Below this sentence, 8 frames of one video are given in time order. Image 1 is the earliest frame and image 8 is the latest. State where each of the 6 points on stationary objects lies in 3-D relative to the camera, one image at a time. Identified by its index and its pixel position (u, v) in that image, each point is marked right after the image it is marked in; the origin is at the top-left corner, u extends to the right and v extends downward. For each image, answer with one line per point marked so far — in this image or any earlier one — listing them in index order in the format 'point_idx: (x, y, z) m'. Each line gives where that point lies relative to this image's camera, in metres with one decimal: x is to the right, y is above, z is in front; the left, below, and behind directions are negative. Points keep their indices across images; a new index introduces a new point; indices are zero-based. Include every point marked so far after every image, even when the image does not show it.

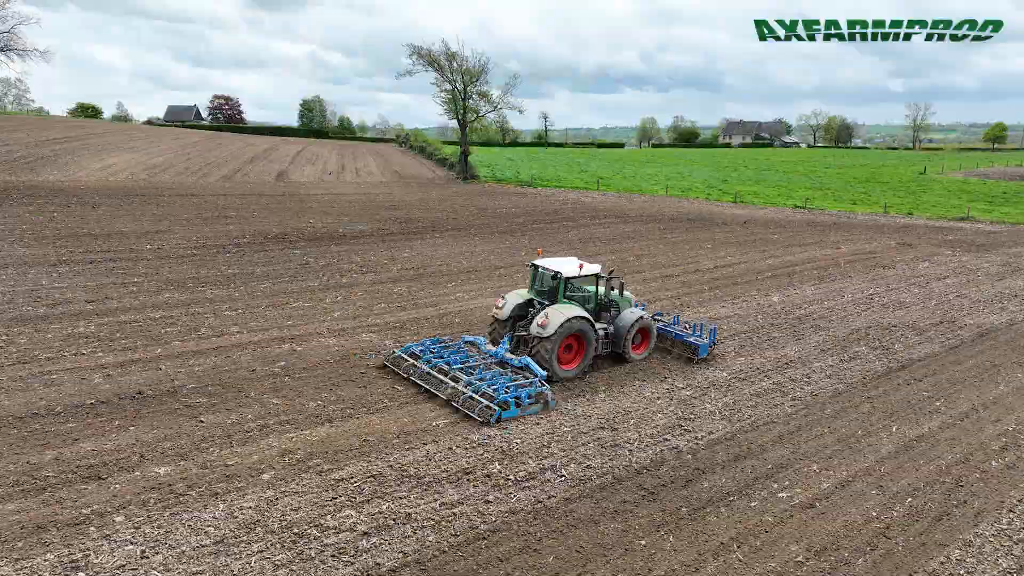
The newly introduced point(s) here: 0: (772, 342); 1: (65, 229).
0: (+4.3, -0.9, +12.0) m
1: (-10.7, +1.3, +17.1) m
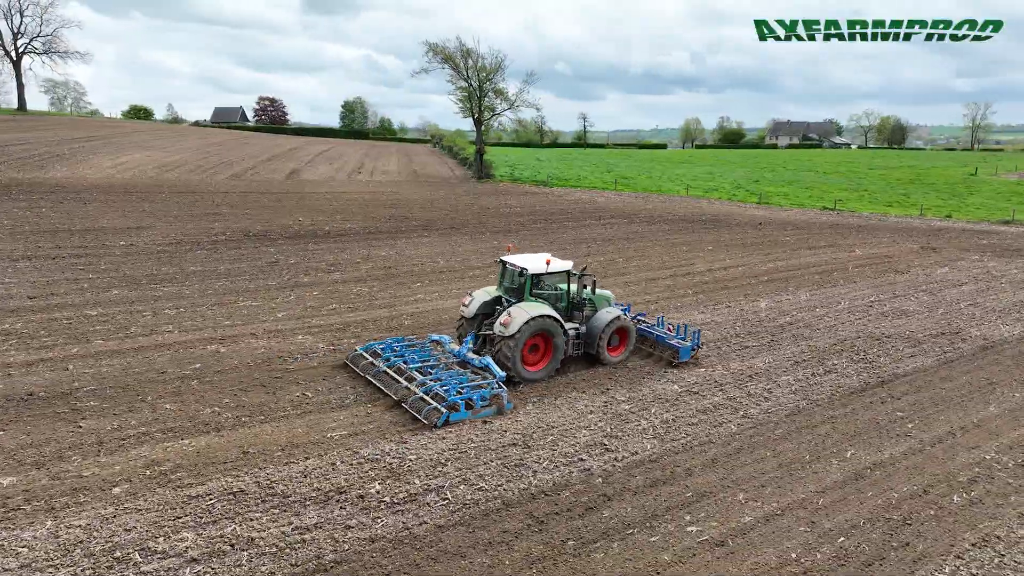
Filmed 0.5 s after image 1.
0: (+3.5, -1.0, +11.0) m
1: (-11.1, +1.5, +17.1) m
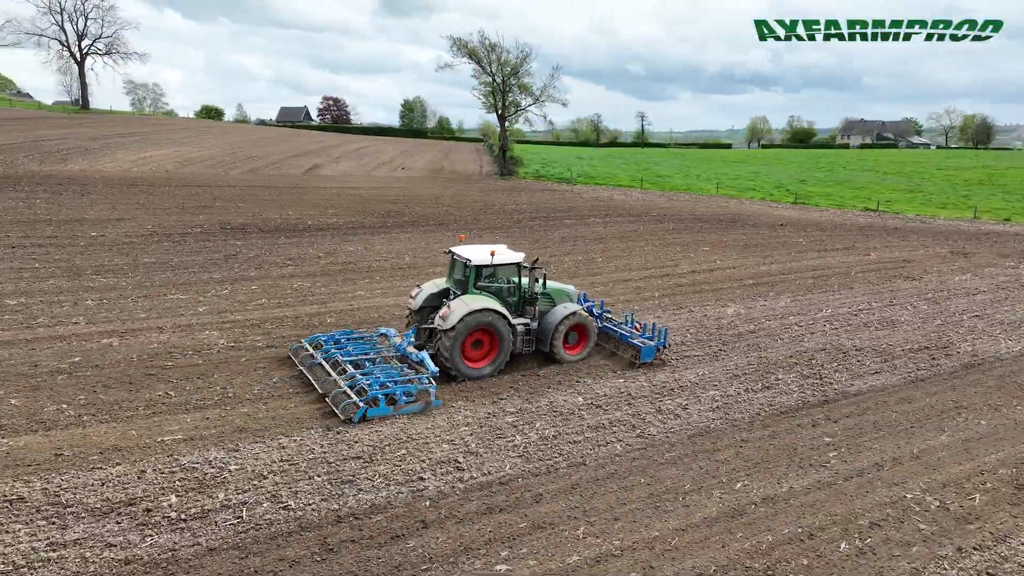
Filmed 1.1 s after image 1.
0: (+2.3, -1.0, +9.9) m
1: (-11.6, +1.7, +17.3) m
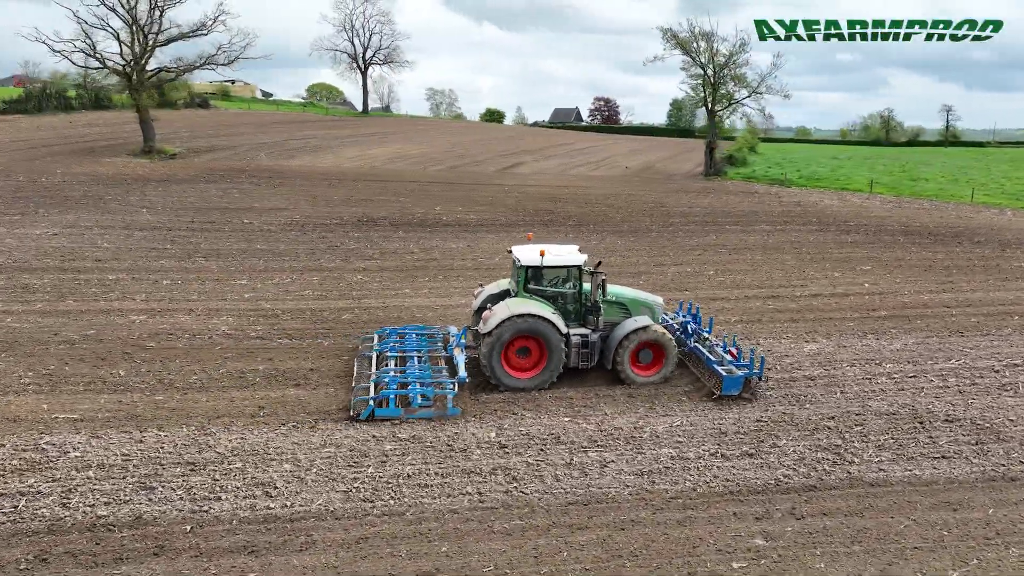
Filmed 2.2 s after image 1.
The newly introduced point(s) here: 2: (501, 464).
0: (+1.7, -1.3, +7.9) m
1: (-8.3, +2.3, +19.9) m
2: (-0.1, -1.6, +6.6) m
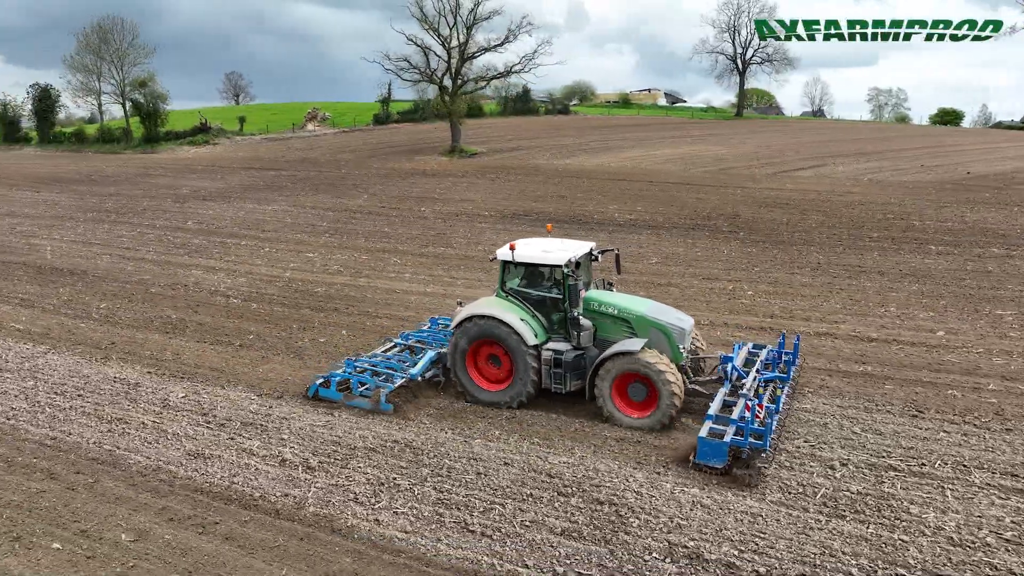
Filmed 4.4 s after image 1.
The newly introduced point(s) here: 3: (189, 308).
0: (-1.5, -1.2, +7.2) m
1: (-2.8, +2.9, +22.6) m
2: (-3.8, -1.3, +7.1) m
3: (-4.9, -0.3, +11.1) m
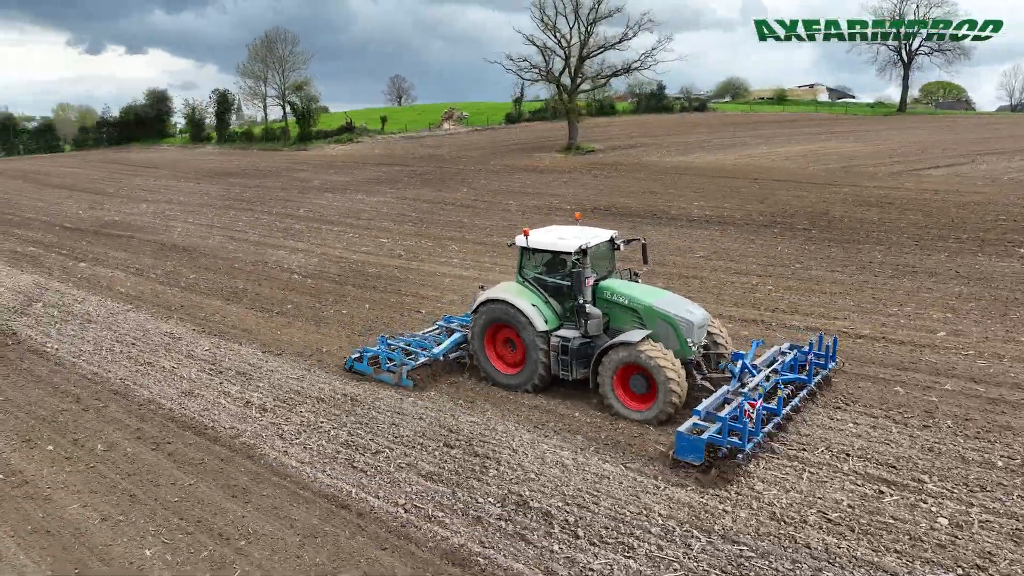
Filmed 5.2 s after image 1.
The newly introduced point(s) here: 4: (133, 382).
0: (-1.9, -0.9, +8.1) m
1: (+0.2, +3.2, +23.5) m
2: (-4.2, -0.9, +8.5) m
3: (-4.4, +0.1, +12.7) m
4: (-4.1, -1.0, +7.9) m
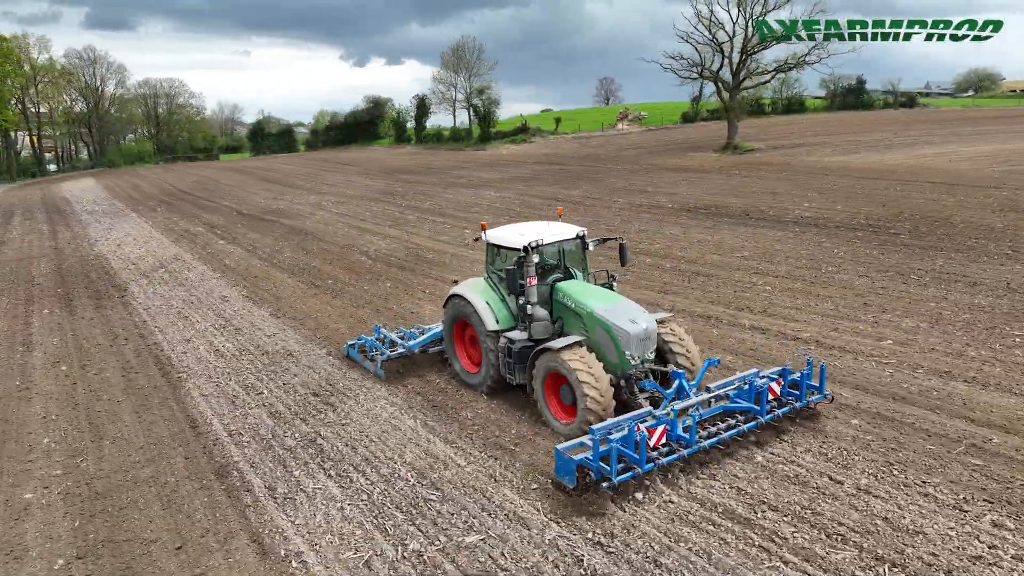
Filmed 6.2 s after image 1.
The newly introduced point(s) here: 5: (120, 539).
0: (-2.6, -0.6, +9.4) m
1: (+4.1, +3.3, +23.5) m
2: (-4.7, -0.4, +10.5) m
3: (-3.6, +0.5, +14.5) m
4: (-4.8, -0.6, +9.9) m
5: (-2.5, -1.6, +4.6) m
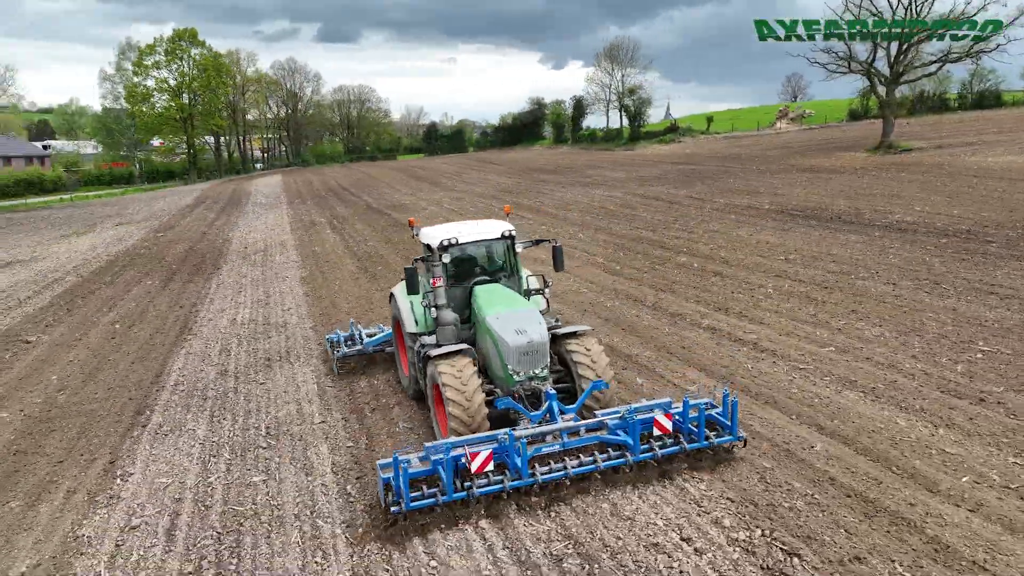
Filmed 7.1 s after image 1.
0: (-2.8, -0.3, +10.5) m
1: (+7.4, +3.1, +22.4) m
2: (-4.5, -0.1, +12.0) m
3: (-2.5, +0.8, +15.7) m
4: (-4.8, -0.2, +11.4) m
5: (-3.9, -1.3, +5.8) m
